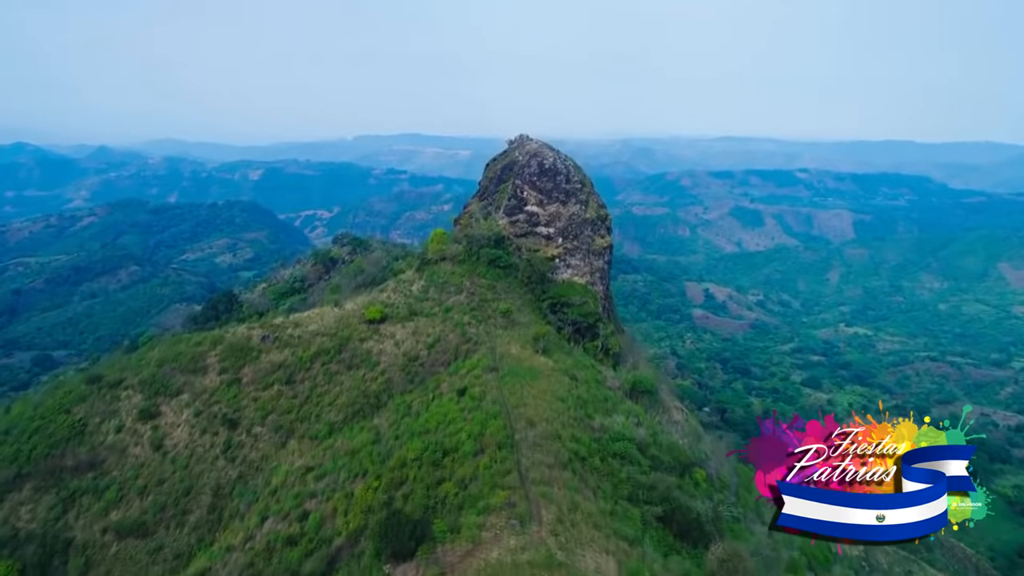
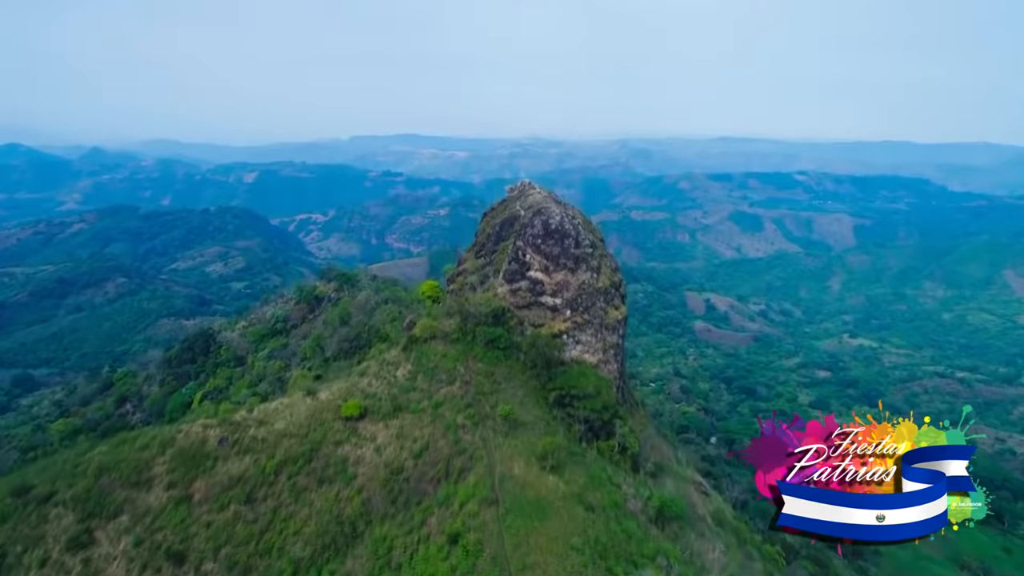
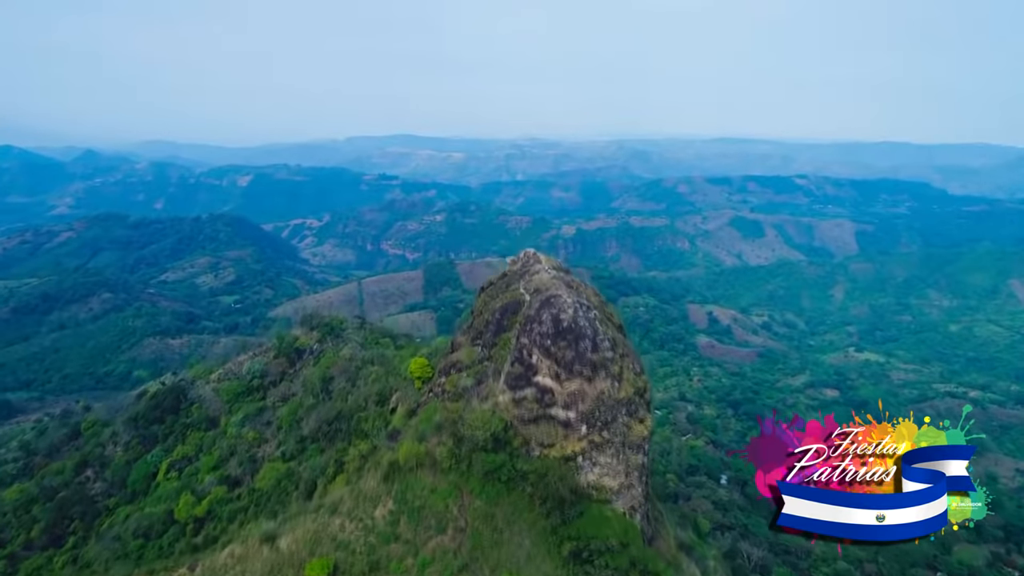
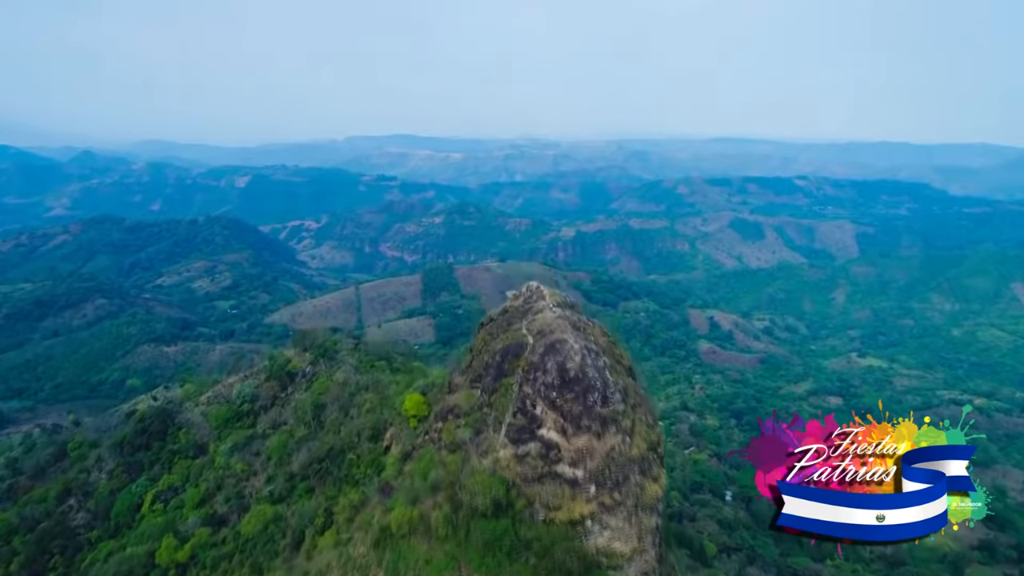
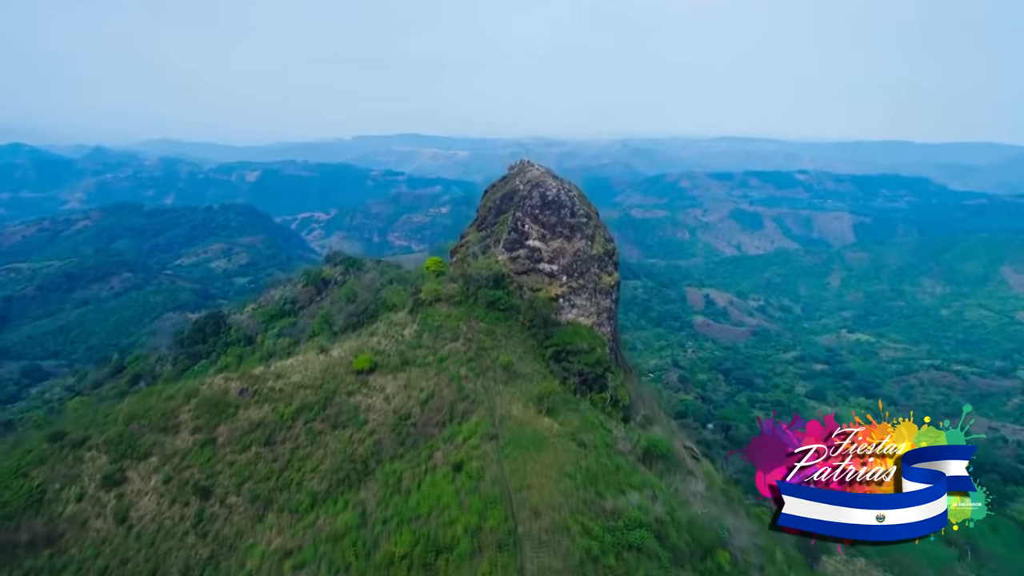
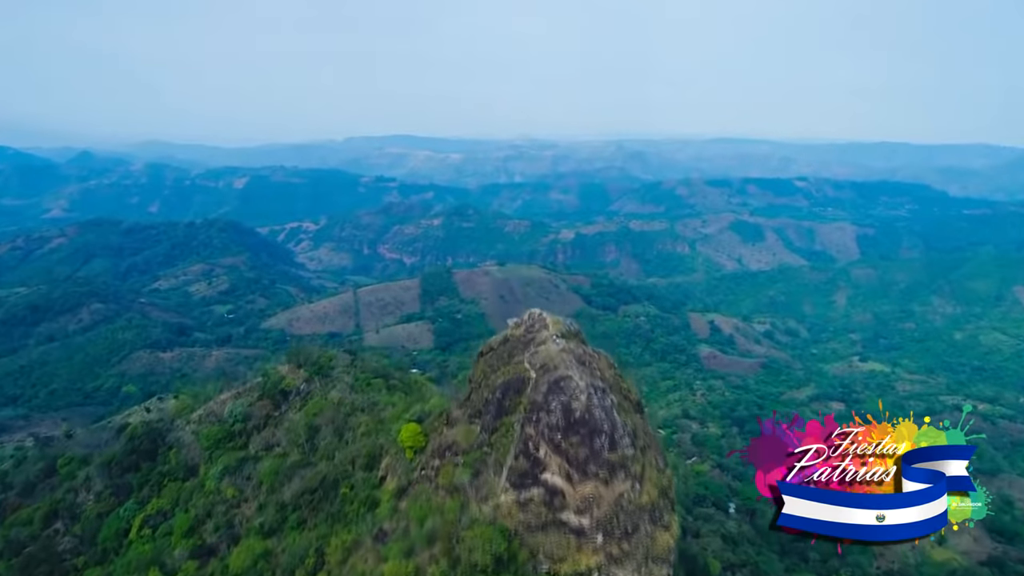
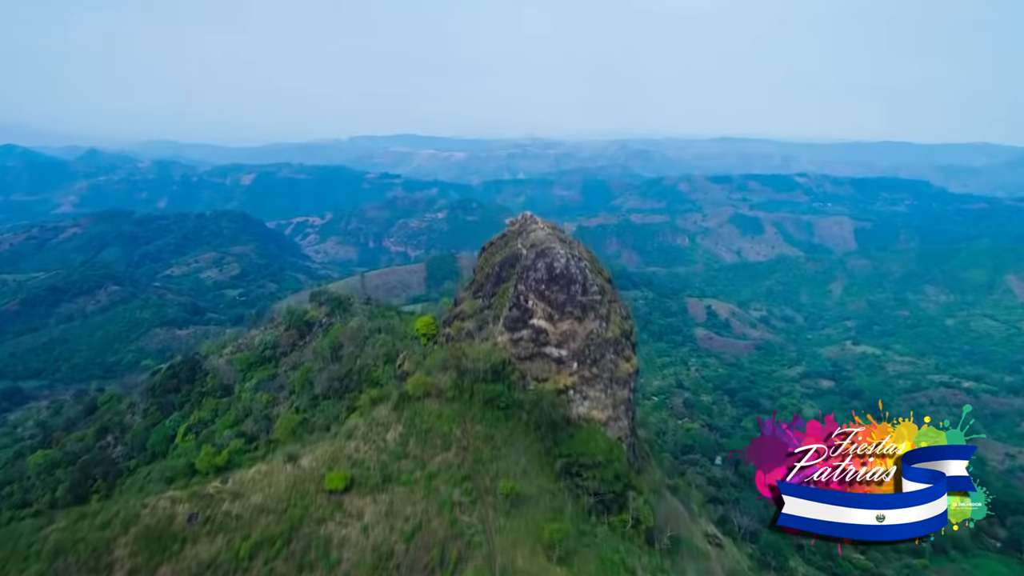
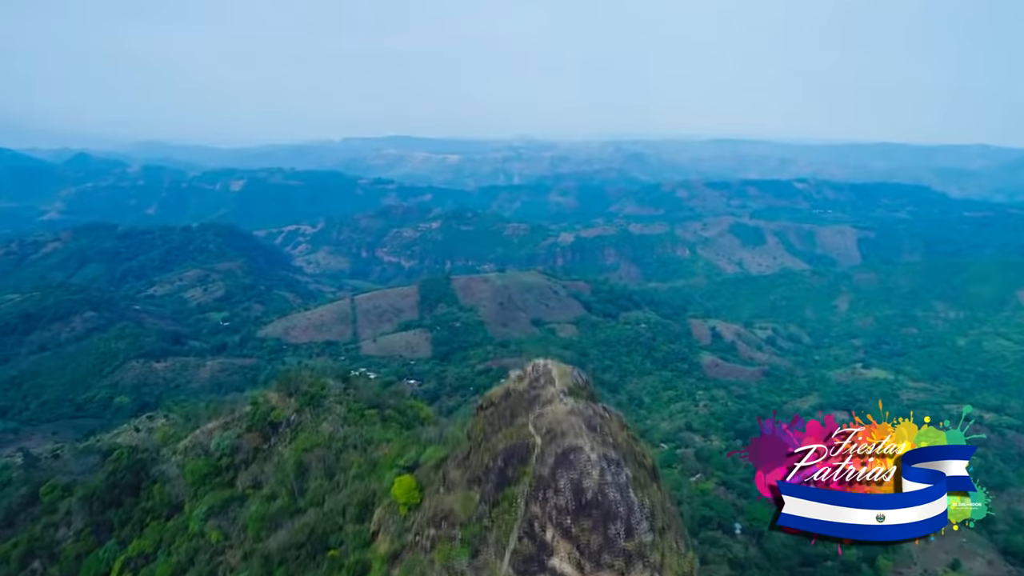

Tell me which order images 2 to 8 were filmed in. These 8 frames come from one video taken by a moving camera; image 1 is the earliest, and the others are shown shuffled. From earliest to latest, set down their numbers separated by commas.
5, 2, 7, 3, 4, 6, 8
